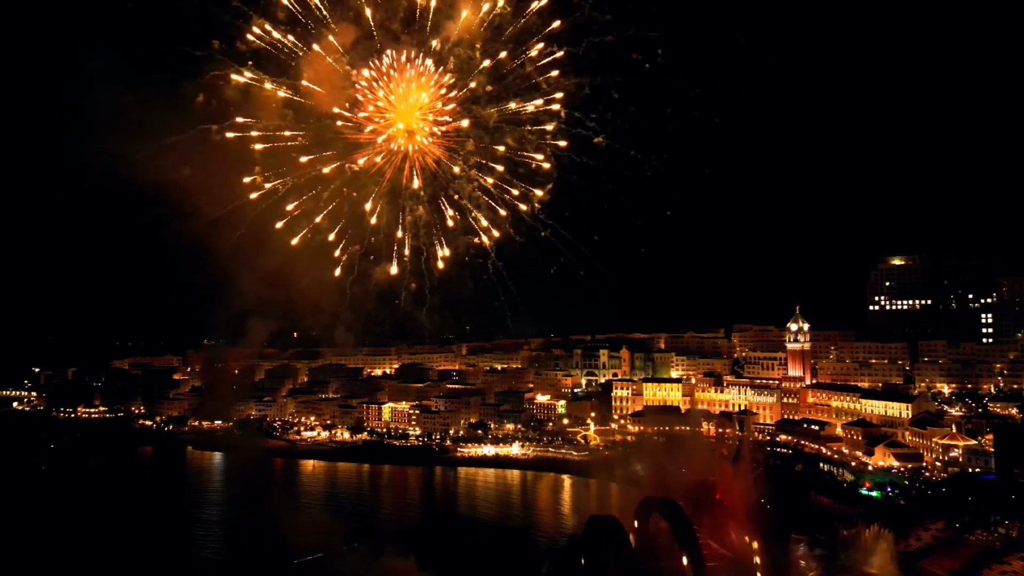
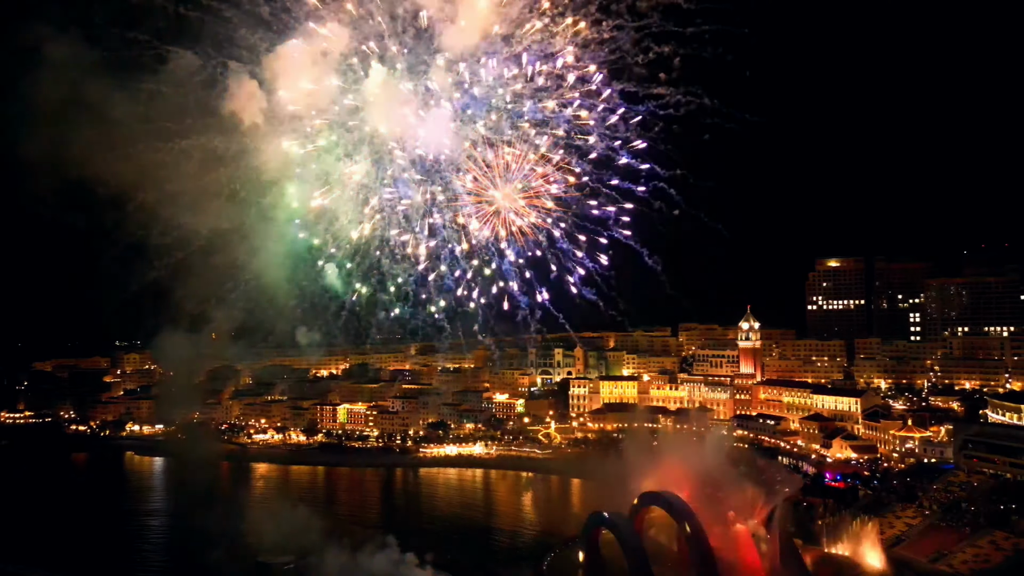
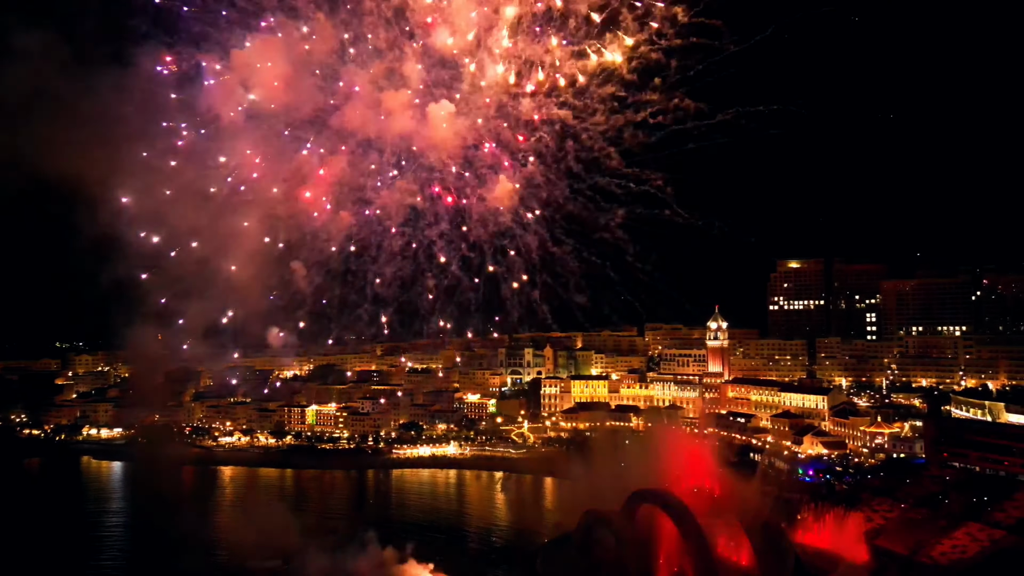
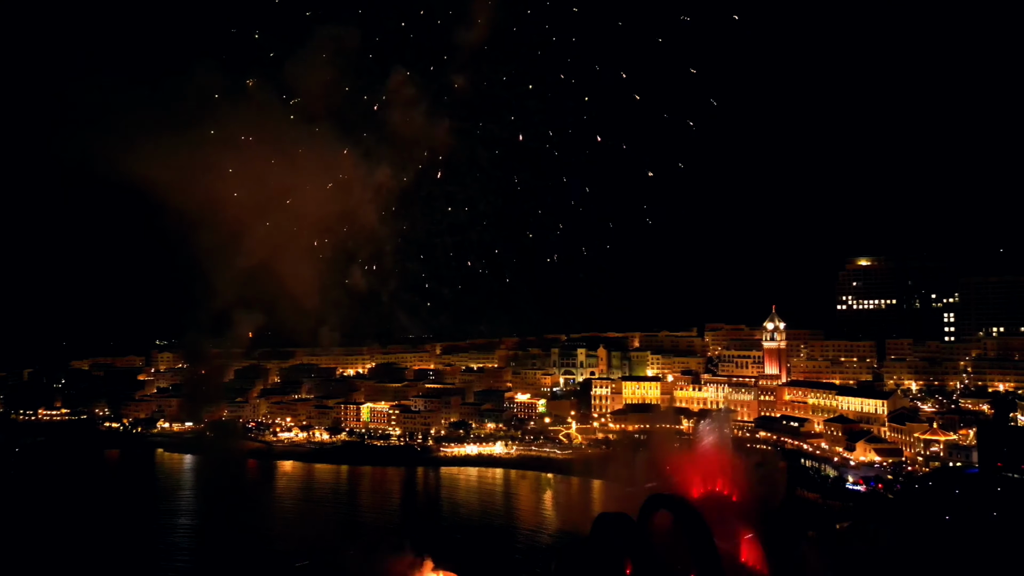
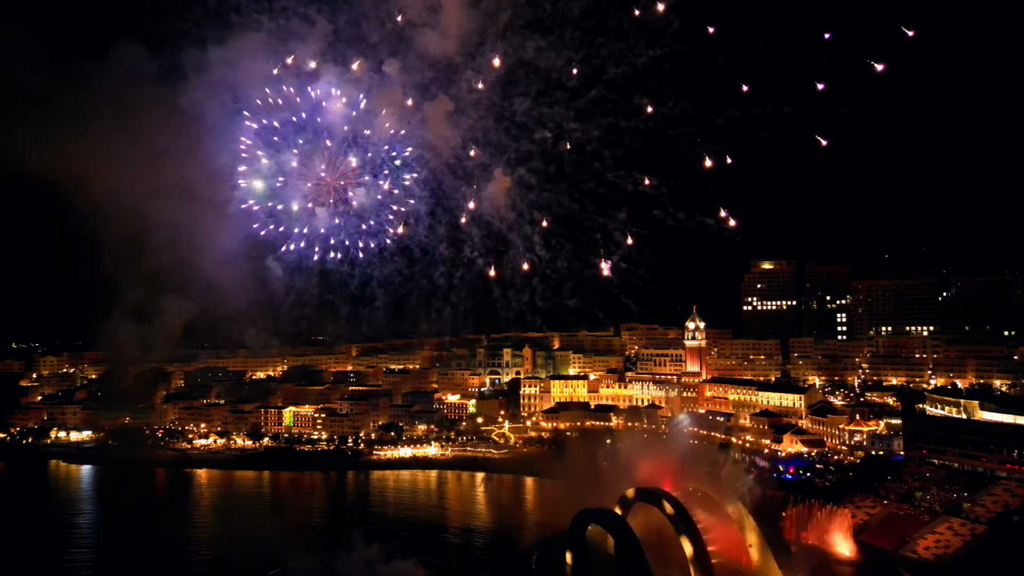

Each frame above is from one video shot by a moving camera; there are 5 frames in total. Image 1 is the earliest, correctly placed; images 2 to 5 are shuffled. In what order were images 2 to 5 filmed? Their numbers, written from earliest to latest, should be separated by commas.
4, 2, 3, 5
